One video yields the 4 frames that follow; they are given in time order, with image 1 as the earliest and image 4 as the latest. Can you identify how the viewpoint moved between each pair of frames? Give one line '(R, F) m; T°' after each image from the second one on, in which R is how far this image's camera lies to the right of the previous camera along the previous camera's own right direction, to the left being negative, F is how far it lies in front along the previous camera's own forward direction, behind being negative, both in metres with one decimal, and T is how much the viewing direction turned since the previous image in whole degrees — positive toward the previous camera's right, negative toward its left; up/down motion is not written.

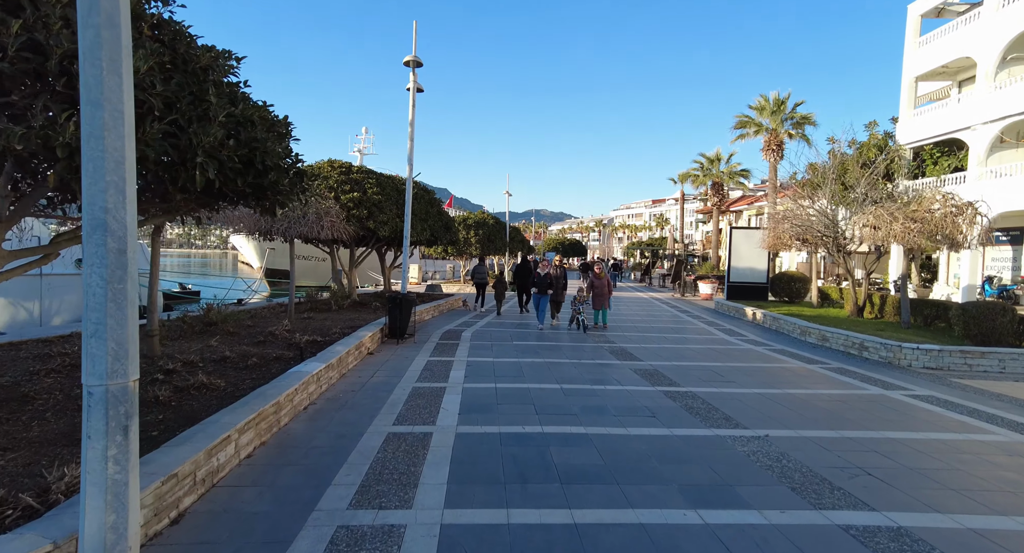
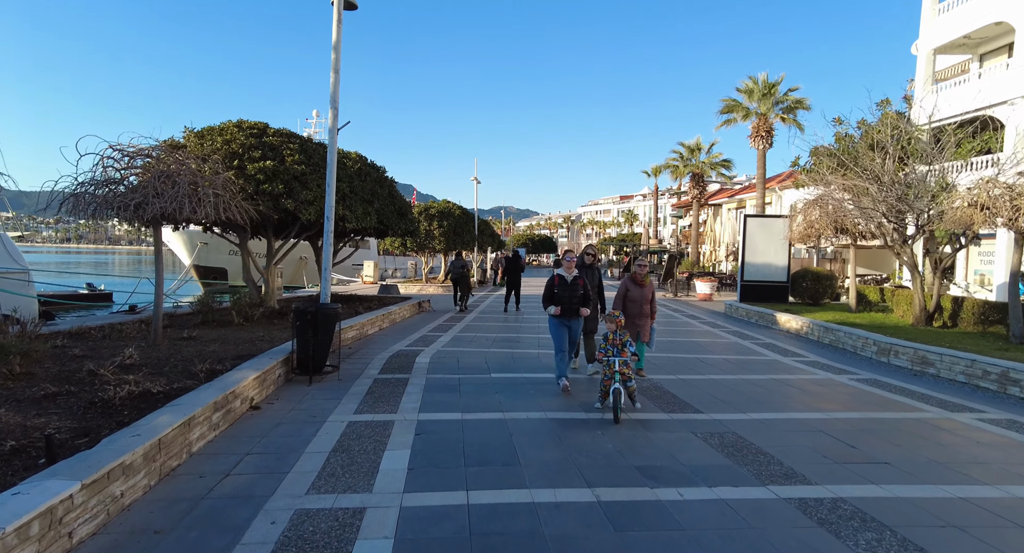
(-0.1, +3.2) m; +3°
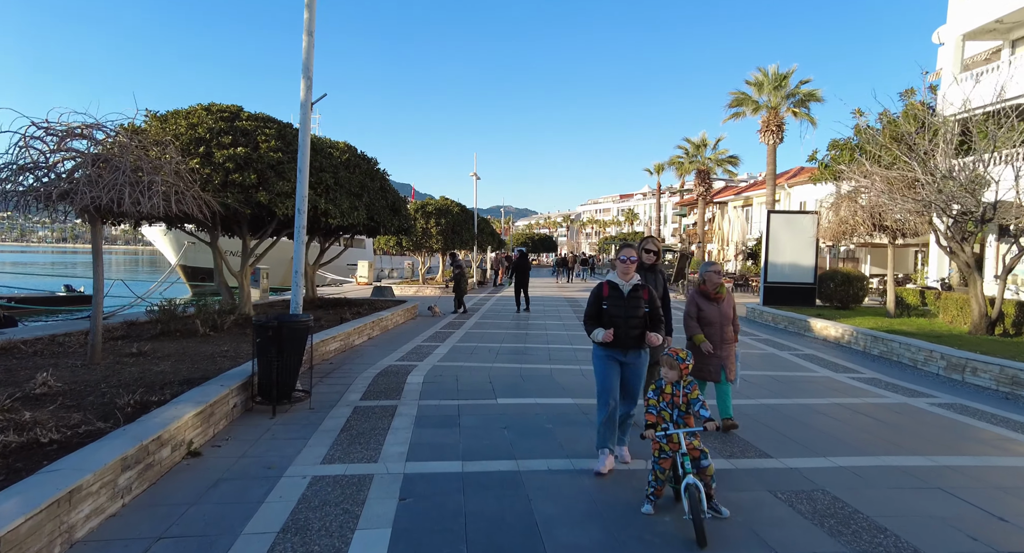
(-0.1, +1.2) m; 0°
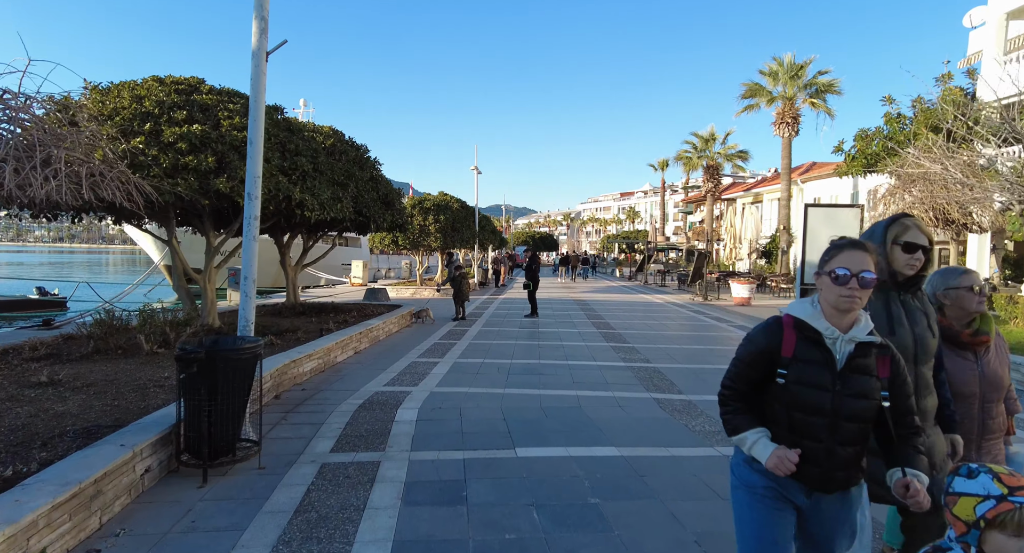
(-0.2, +1.4) m; 0°
